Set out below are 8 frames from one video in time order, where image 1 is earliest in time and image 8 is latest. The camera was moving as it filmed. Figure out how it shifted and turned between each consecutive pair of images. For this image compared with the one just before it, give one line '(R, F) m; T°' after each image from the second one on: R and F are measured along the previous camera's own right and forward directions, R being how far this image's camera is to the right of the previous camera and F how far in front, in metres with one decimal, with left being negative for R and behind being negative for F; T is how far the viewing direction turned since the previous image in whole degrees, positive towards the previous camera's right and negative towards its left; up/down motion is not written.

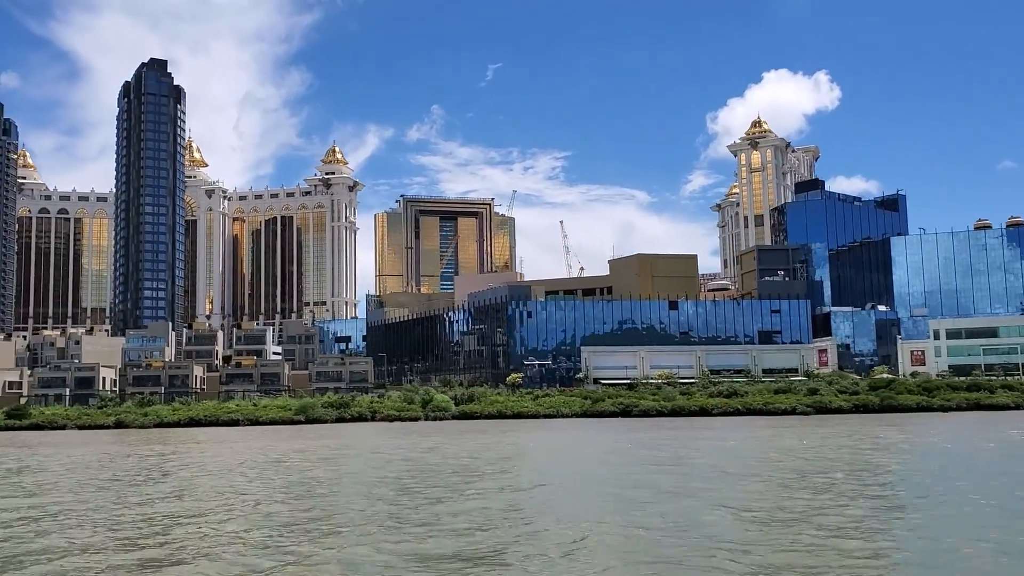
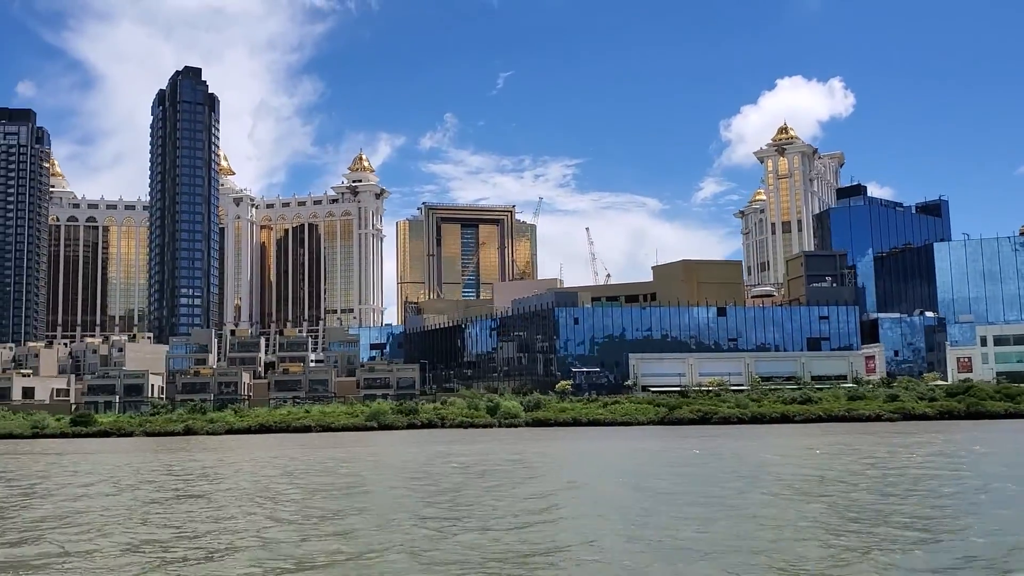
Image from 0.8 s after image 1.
(-5.5, +0.8) m; -1°
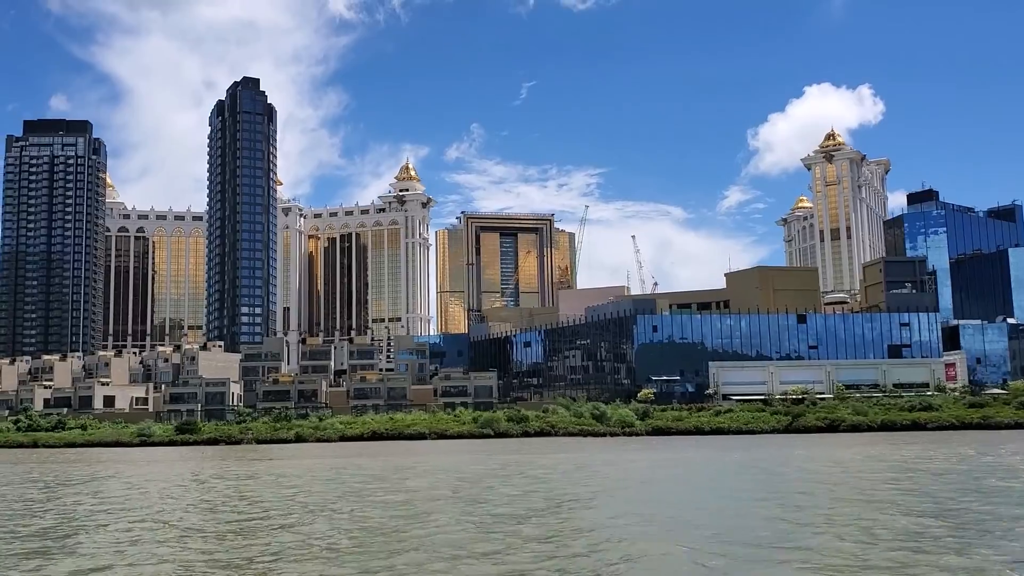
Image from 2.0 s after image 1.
(-8.1, +0.9) m; -1°
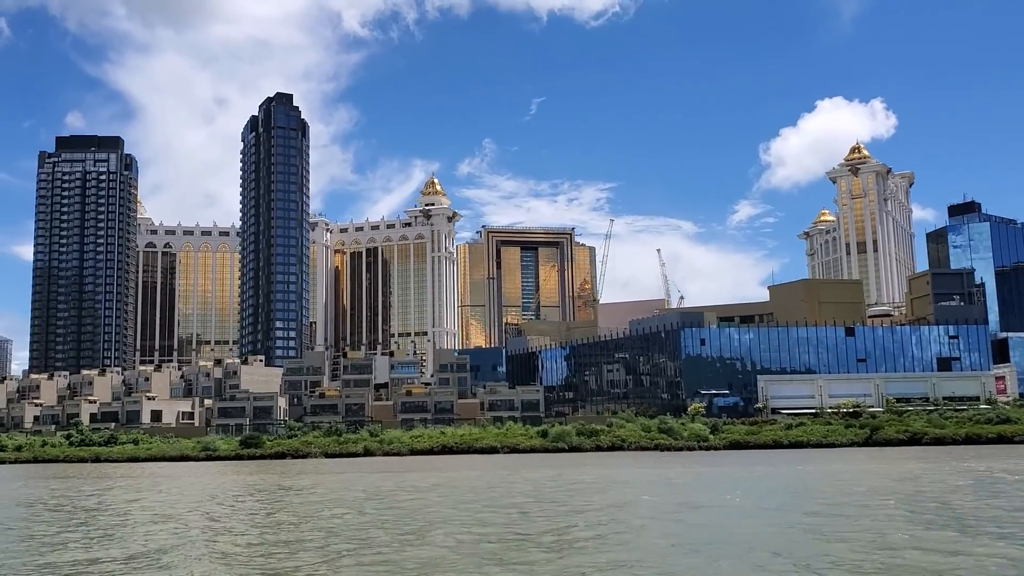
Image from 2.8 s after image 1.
(-5.4, +0.5) m; -1°
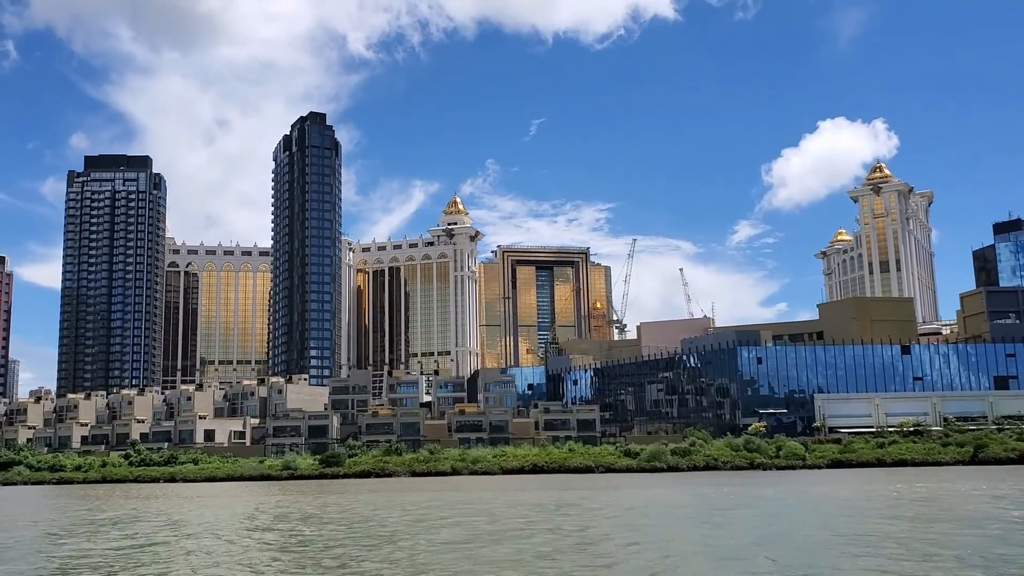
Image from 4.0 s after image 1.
(-8.2, +1.0) m; 0°
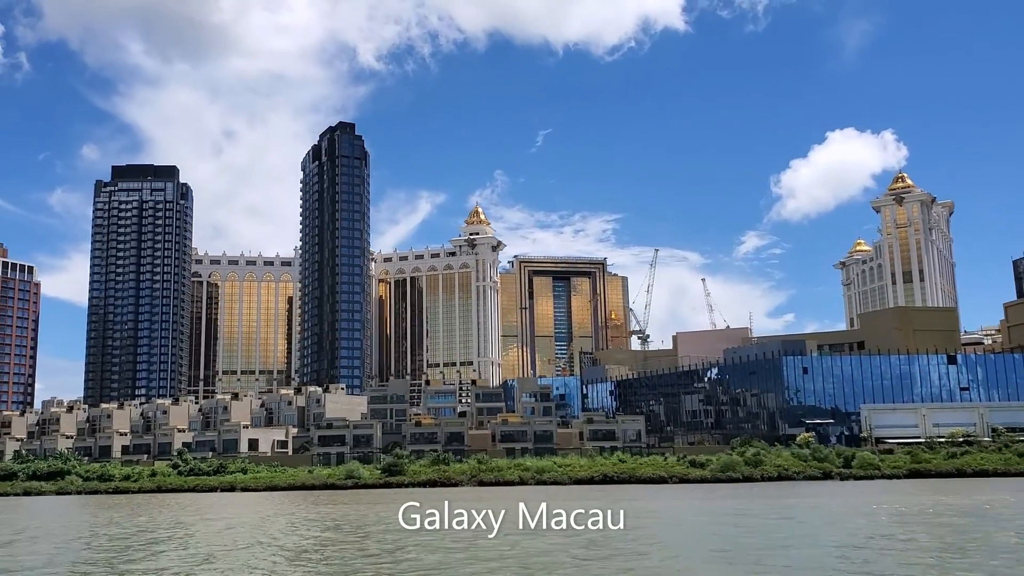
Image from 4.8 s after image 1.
(-5.6, +0.5) m; 0°
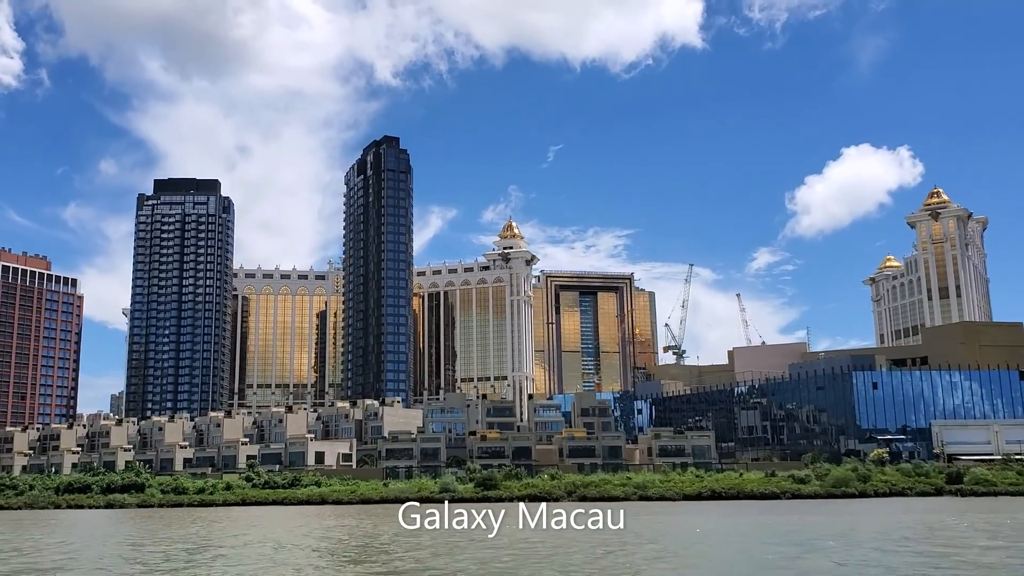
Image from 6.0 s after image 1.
(-8.3, +0.8) m; -1°
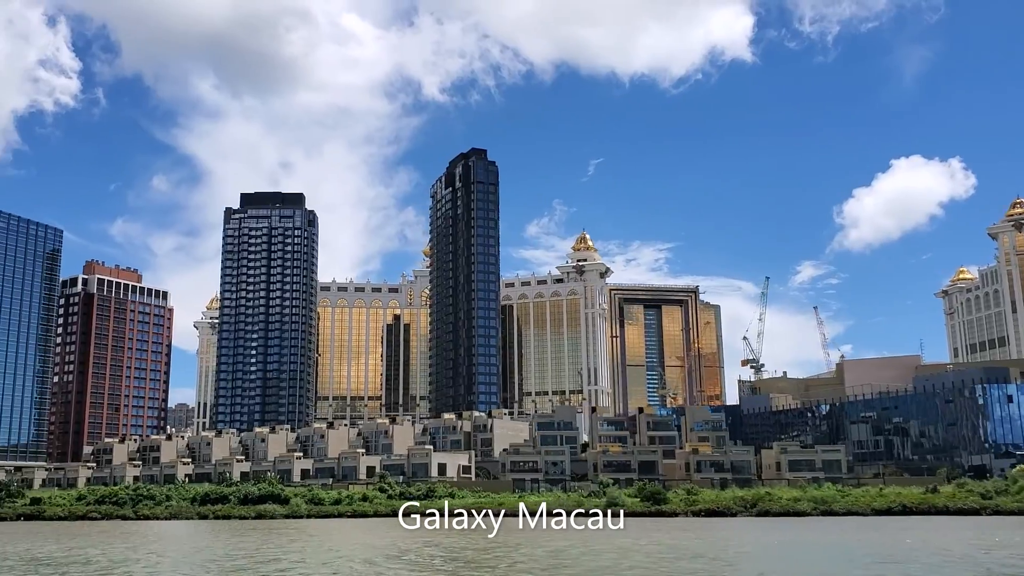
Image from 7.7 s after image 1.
(-12.1, +0.9) m; -2°
